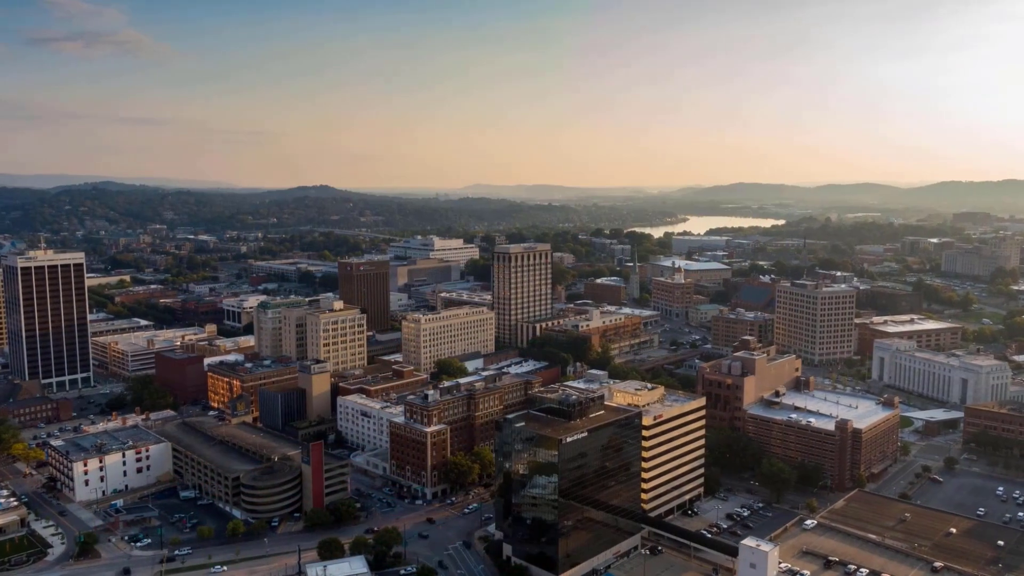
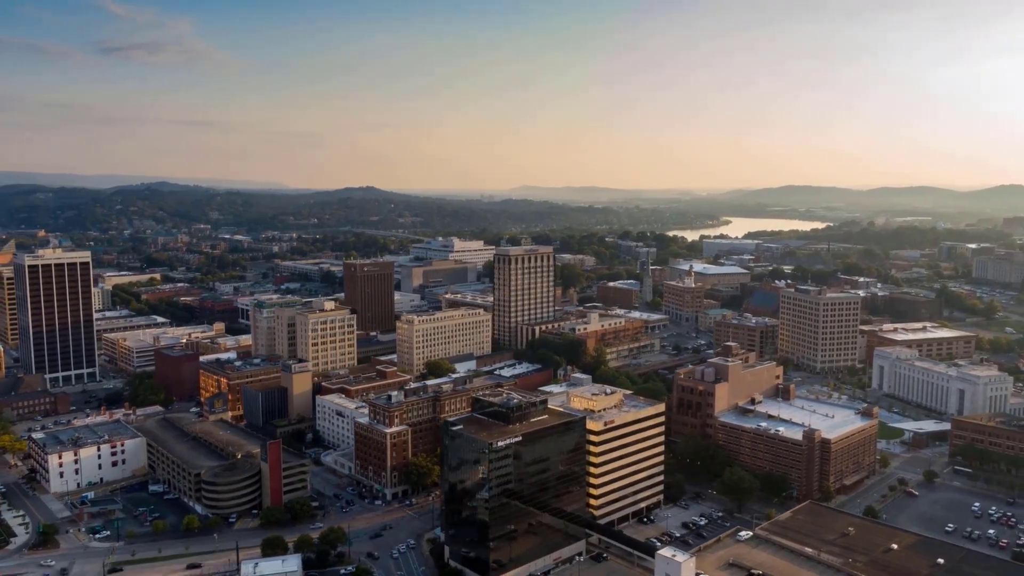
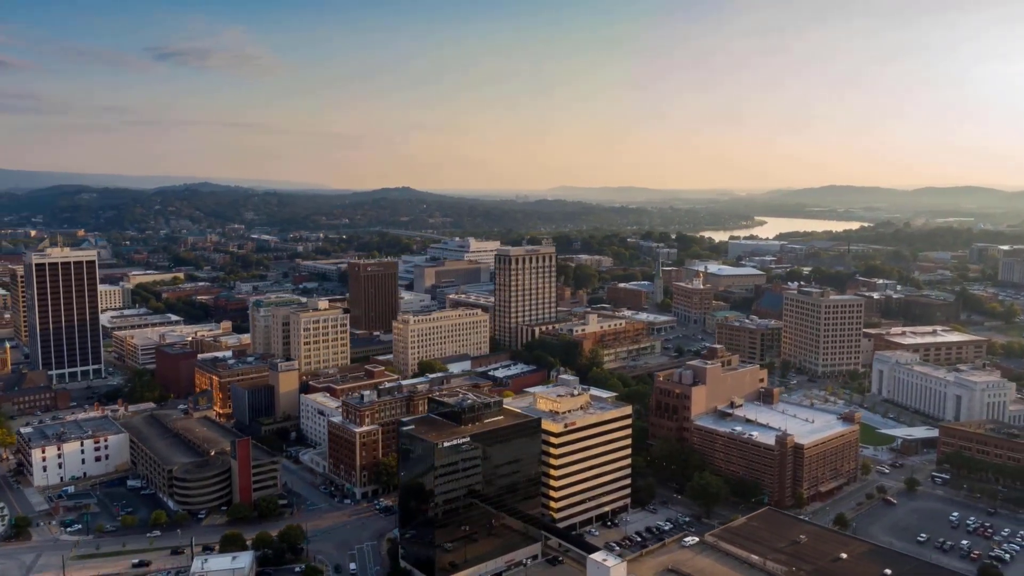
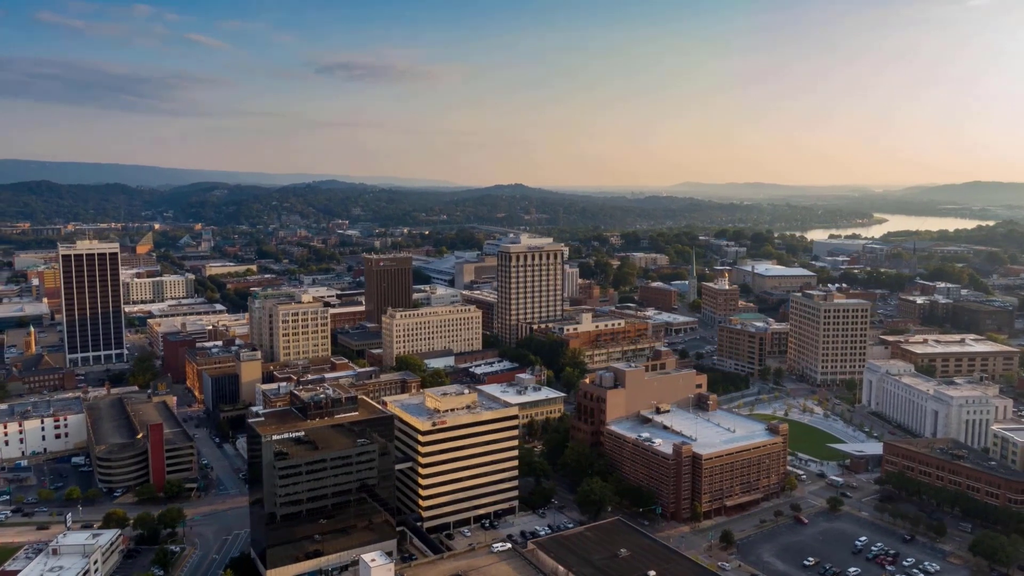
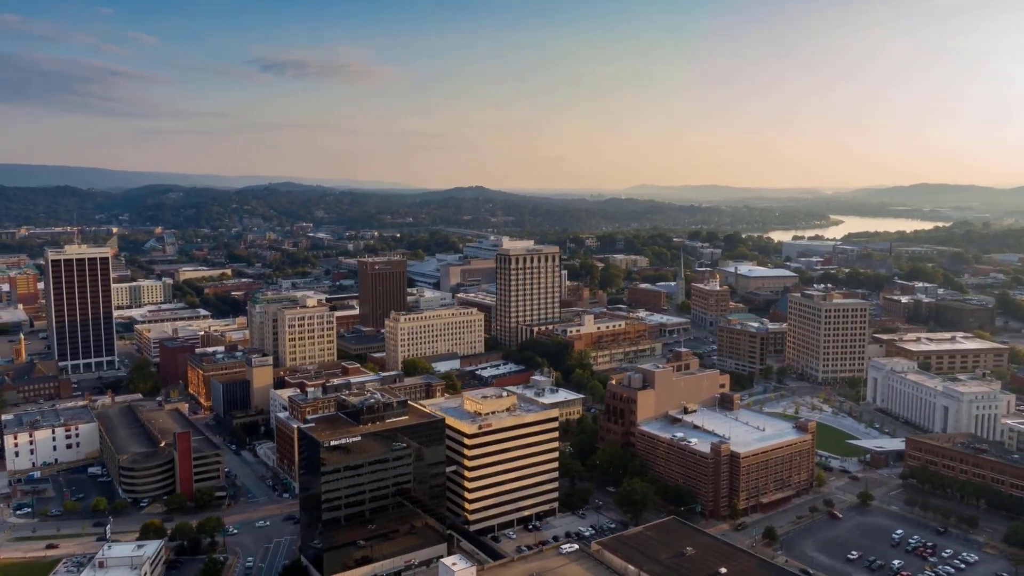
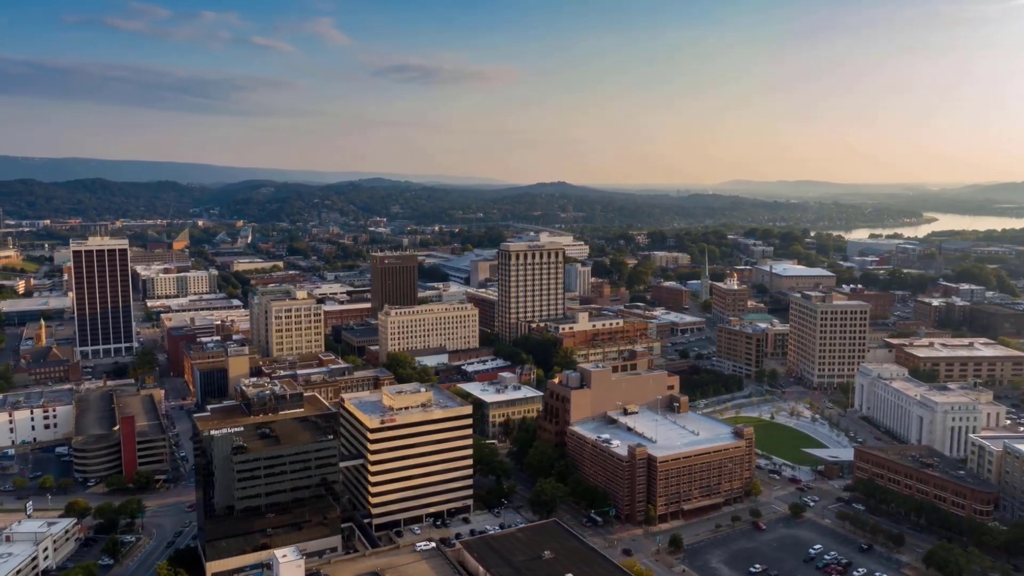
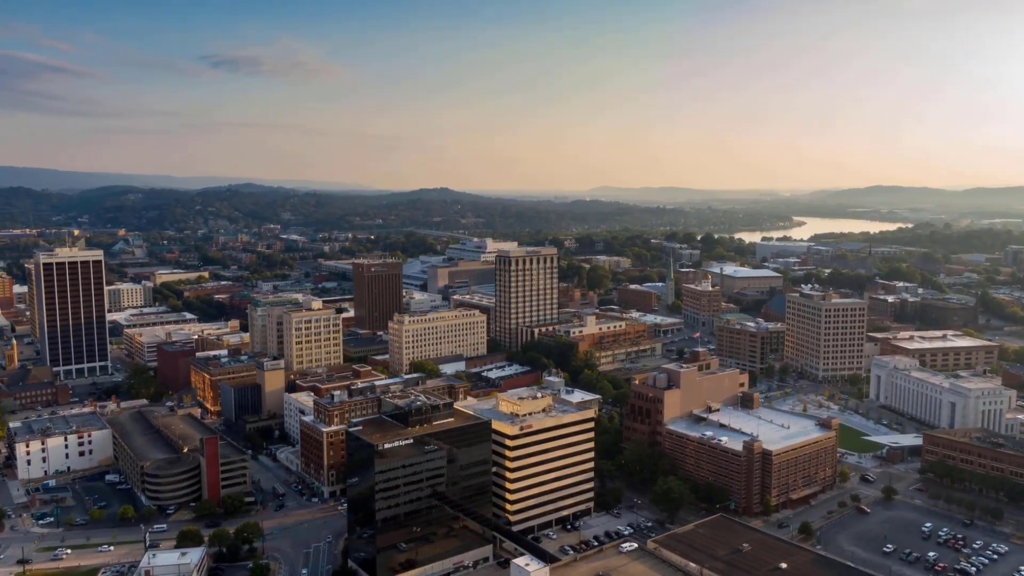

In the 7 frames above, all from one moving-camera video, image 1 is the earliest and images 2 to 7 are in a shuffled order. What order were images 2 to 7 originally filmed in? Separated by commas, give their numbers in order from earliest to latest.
2, 3, 7, 5, 4, 6
